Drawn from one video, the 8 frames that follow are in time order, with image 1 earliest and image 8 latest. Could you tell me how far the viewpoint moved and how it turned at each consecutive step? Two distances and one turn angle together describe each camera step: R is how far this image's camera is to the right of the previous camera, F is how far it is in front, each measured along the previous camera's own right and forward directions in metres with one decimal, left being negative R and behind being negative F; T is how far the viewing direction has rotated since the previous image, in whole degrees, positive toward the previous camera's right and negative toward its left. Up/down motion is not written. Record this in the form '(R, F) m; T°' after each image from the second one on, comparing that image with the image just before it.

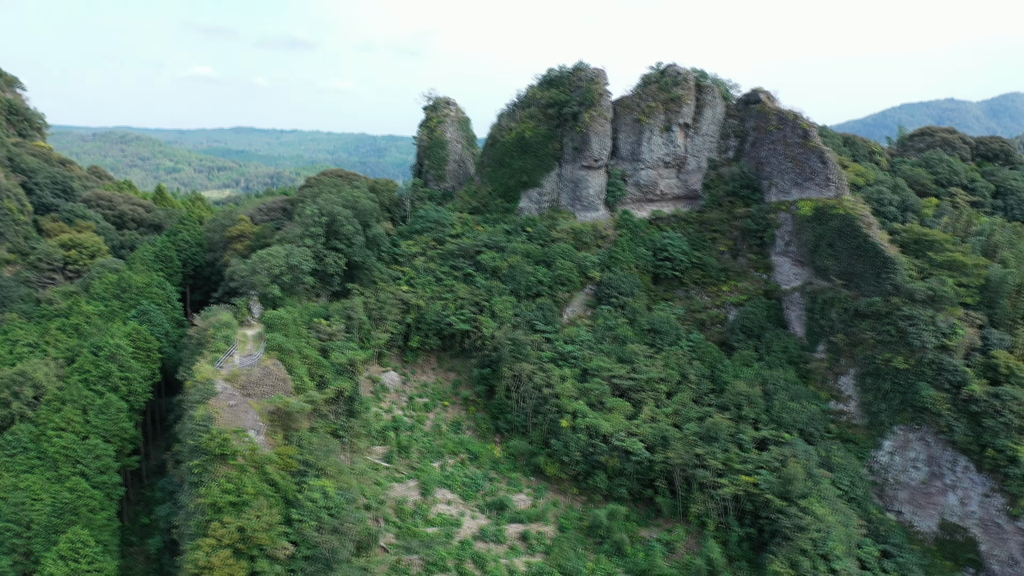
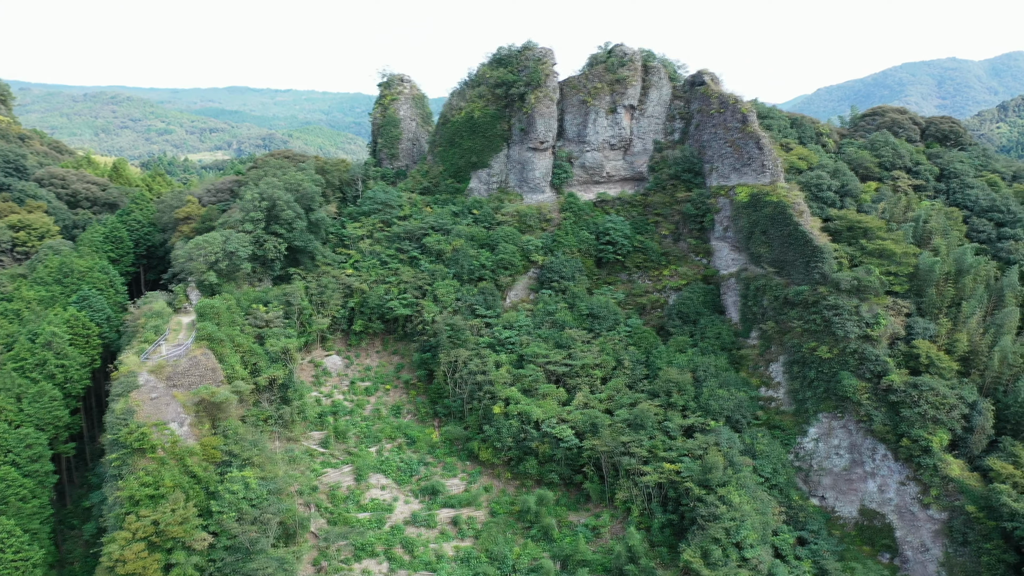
(+1.7, -0.1) m; 0°
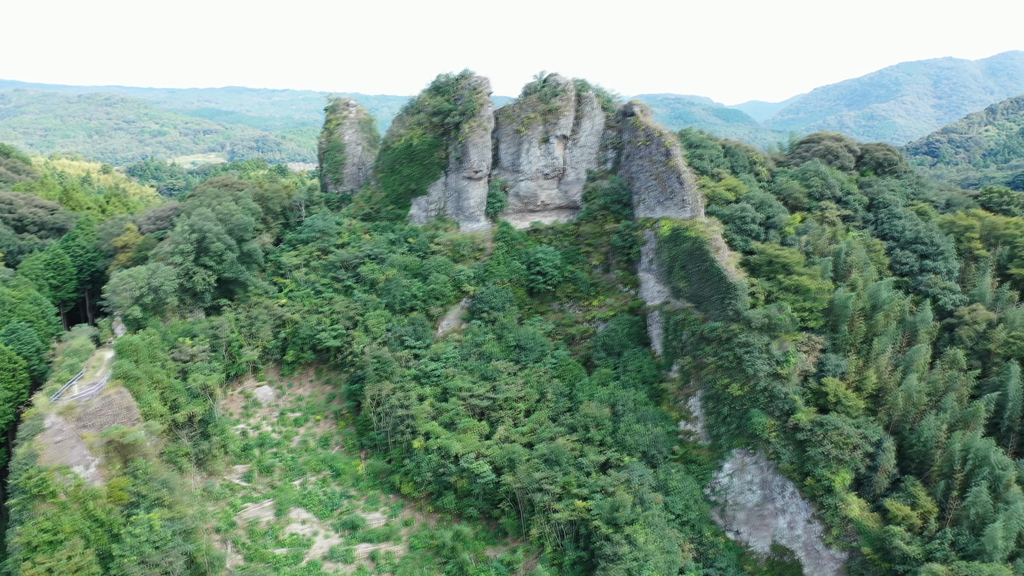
(+2.0, -0.2) m; 0°
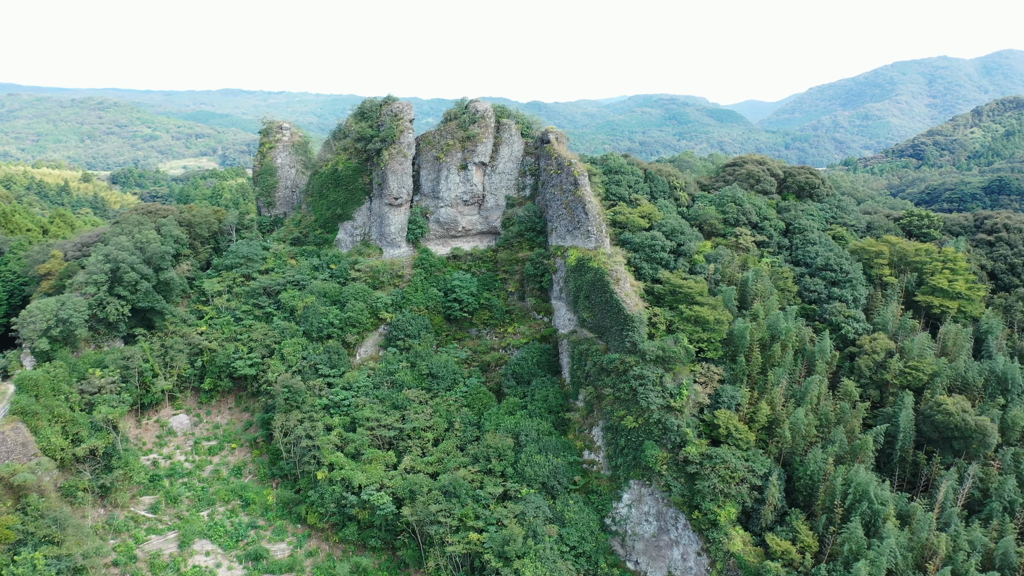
(+2.5, -0.1) m; 0°
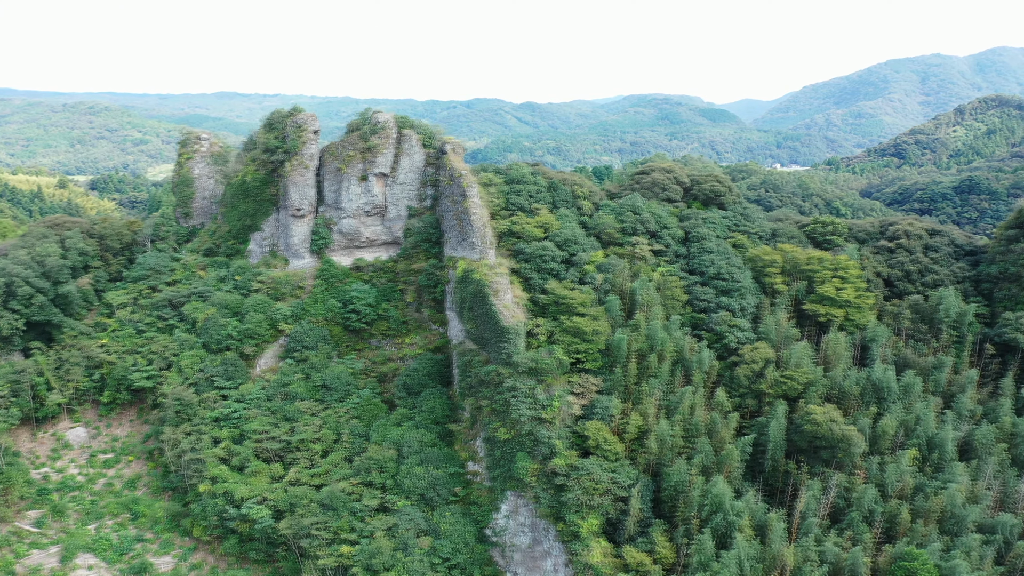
(+3.1, -0.1) m; 0°
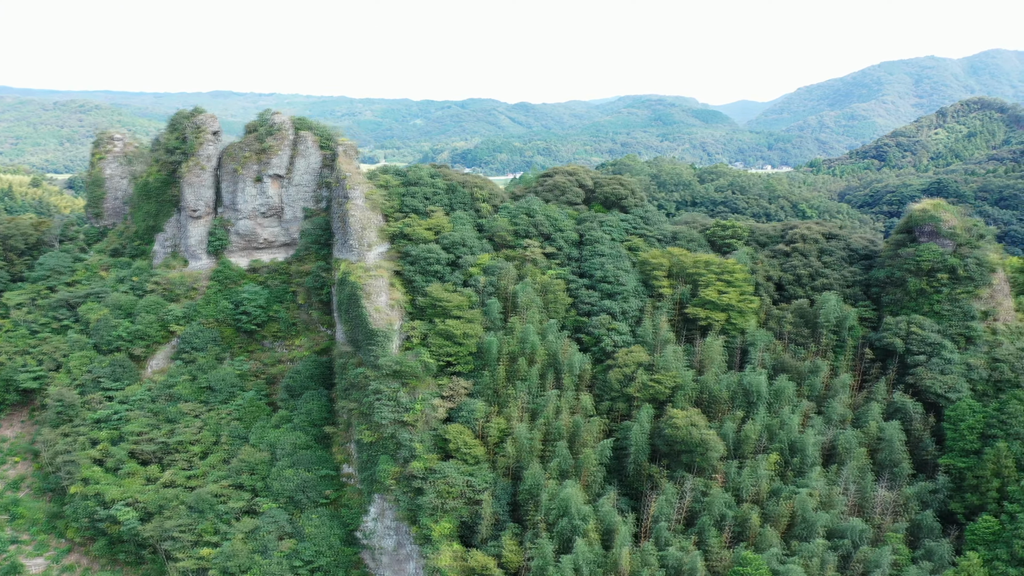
(+3.2, 0.0) m; 0°
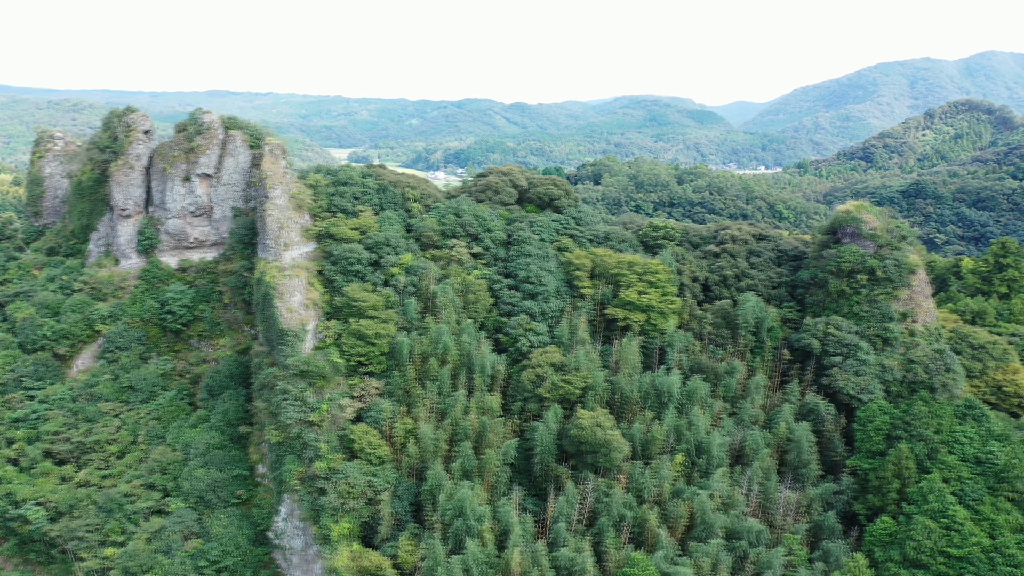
(+2.2, 0.0) m; 0°
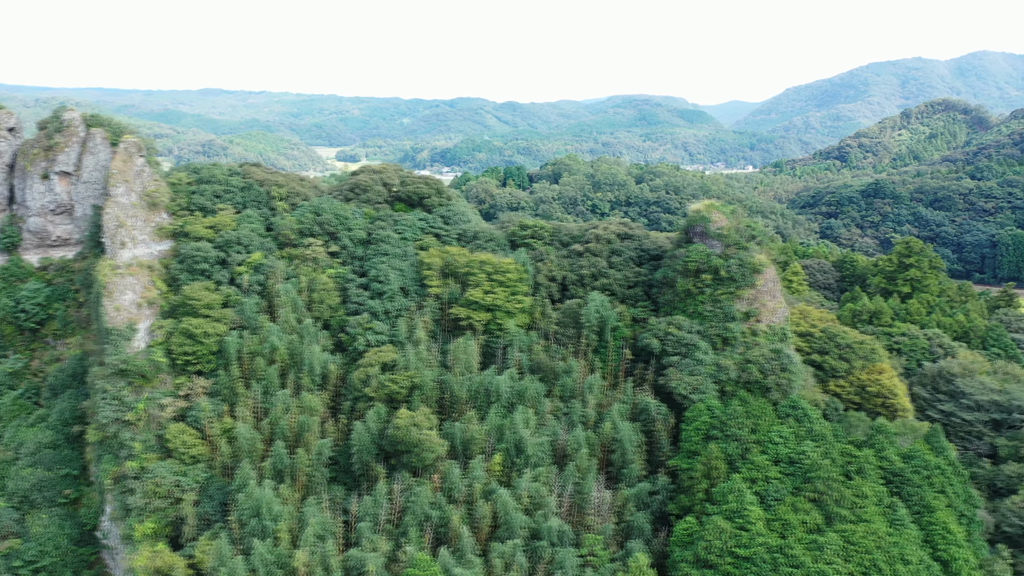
(+4.3, +0.1) m; 0°
